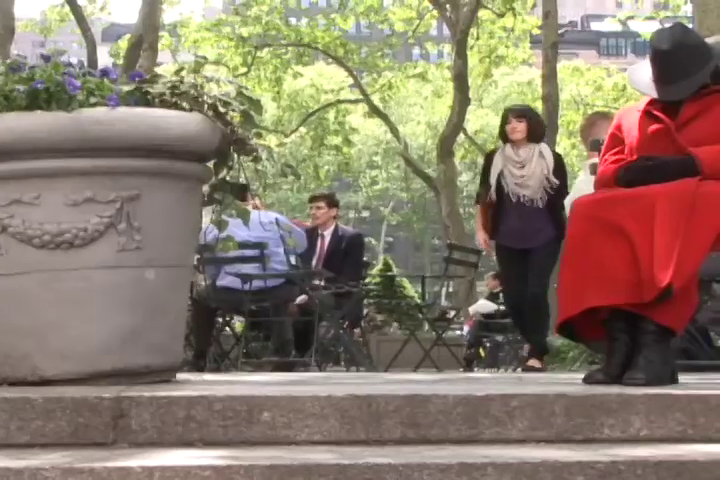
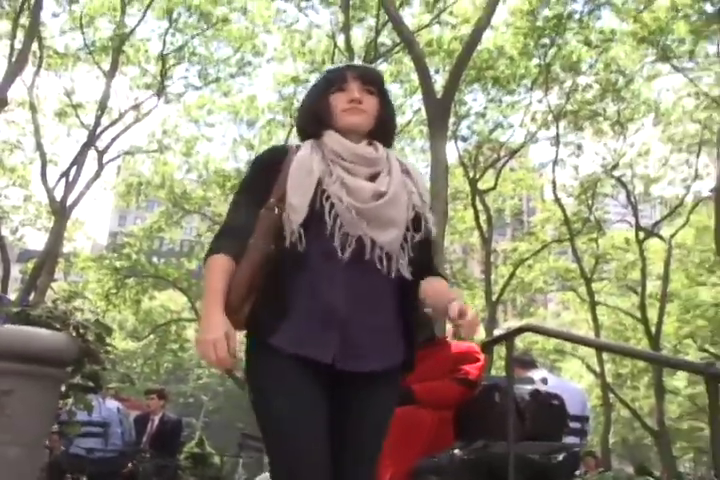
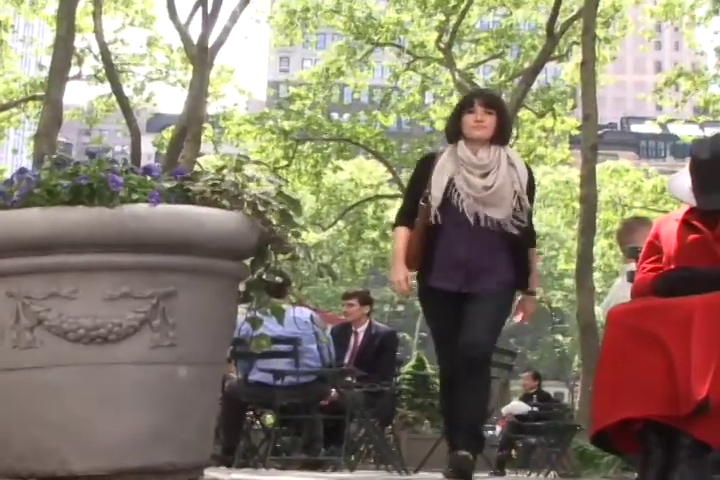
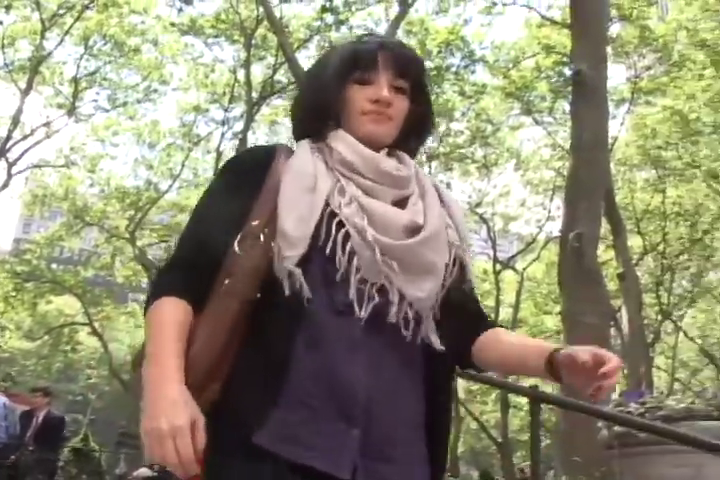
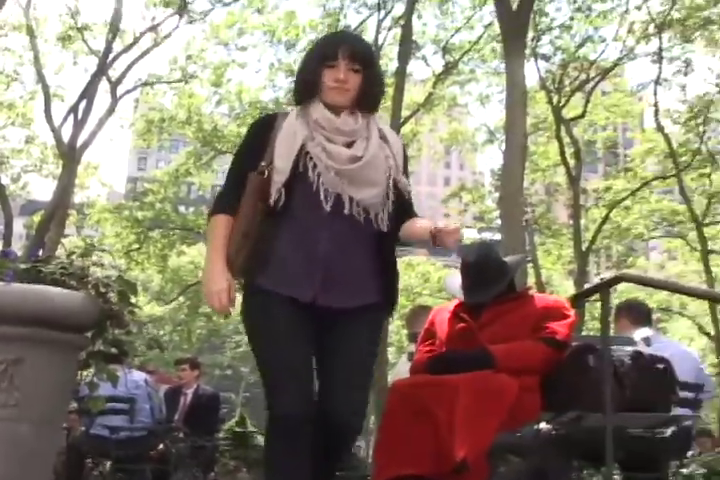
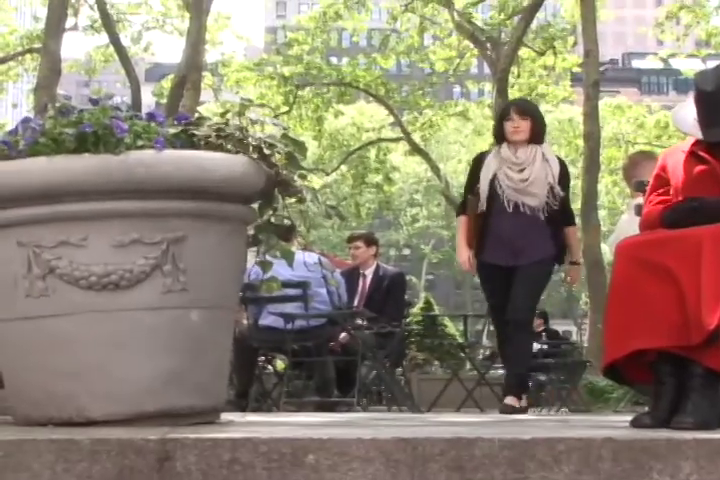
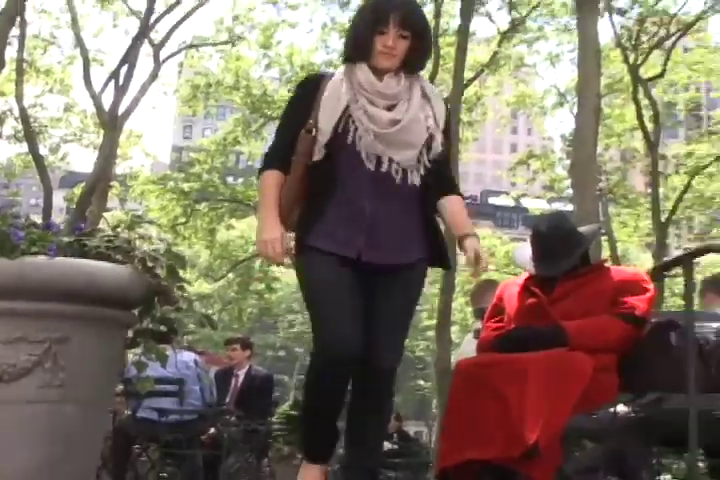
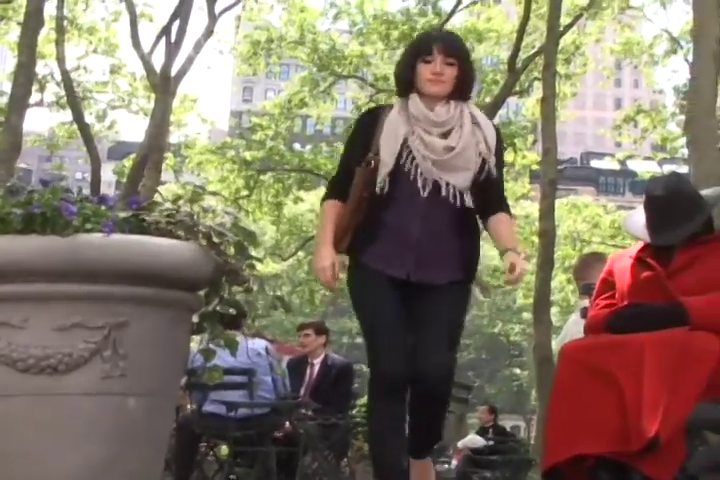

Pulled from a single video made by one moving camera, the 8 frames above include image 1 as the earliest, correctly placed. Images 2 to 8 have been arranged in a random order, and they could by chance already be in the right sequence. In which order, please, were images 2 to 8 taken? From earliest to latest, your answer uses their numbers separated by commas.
6, 3, 8, 7, 5, 2, 4
